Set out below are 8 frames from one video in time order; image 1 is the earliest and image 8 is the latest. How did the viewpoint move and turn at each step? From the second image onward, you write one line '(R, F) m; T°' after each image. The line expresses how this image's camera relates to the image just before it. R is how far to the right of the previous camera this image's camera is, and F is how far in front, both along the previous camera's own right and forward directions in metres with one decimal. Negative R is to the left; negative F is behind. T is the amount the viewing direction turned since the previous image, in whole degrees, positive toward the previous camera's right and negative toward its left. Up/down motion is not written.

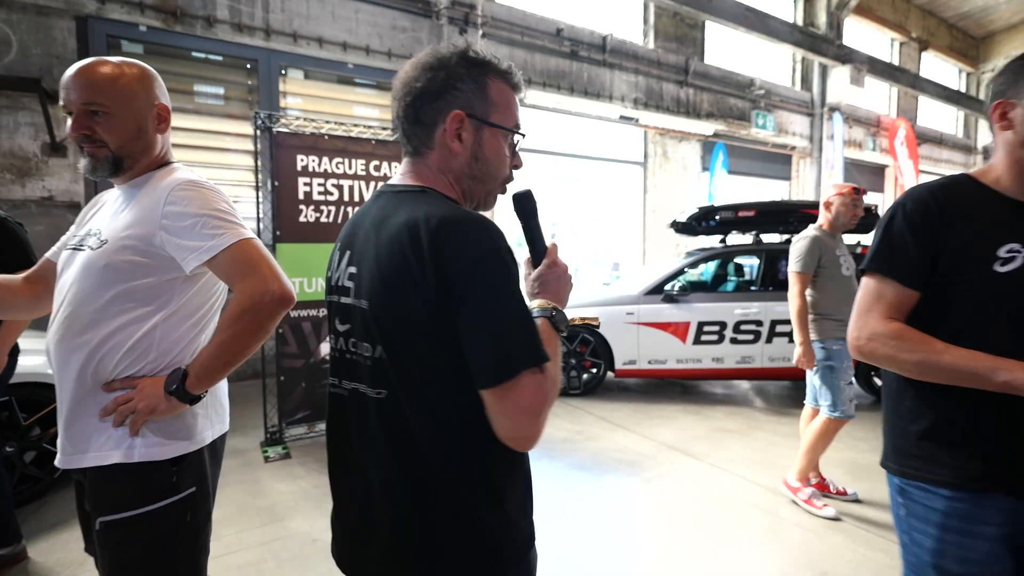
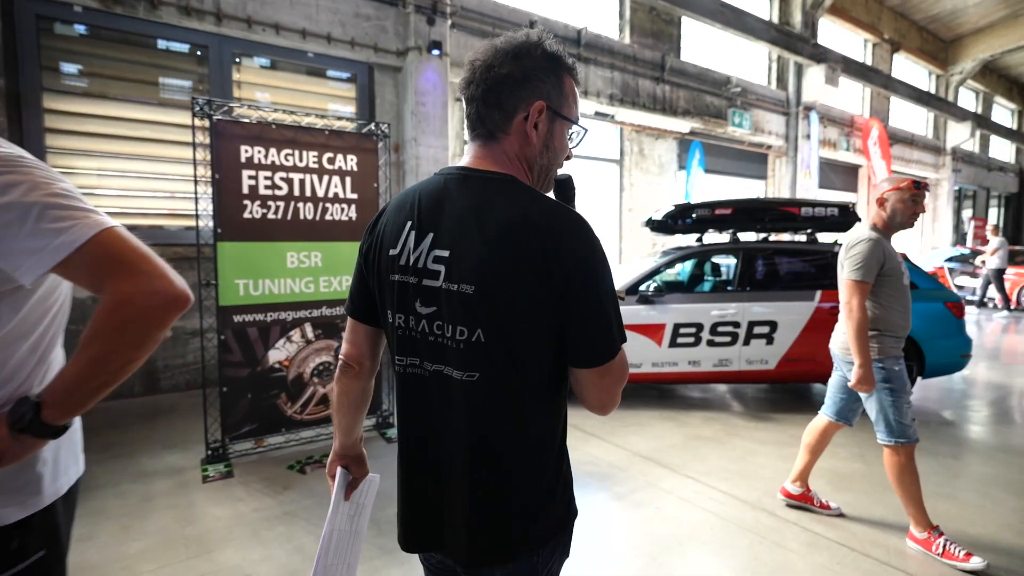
(+0.1, +0.2) m; +2°
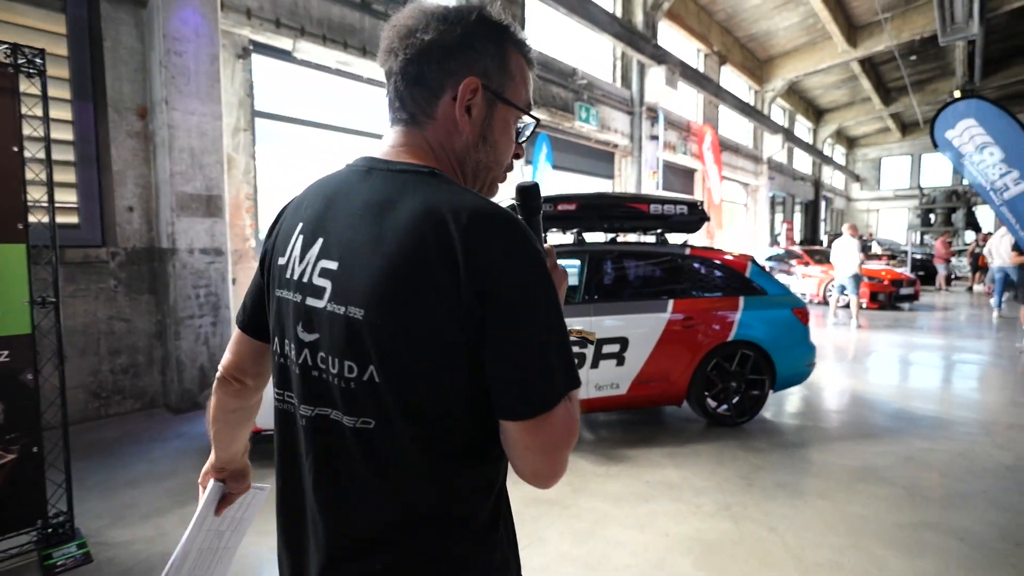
(+0.5, +1.1) m; +15°
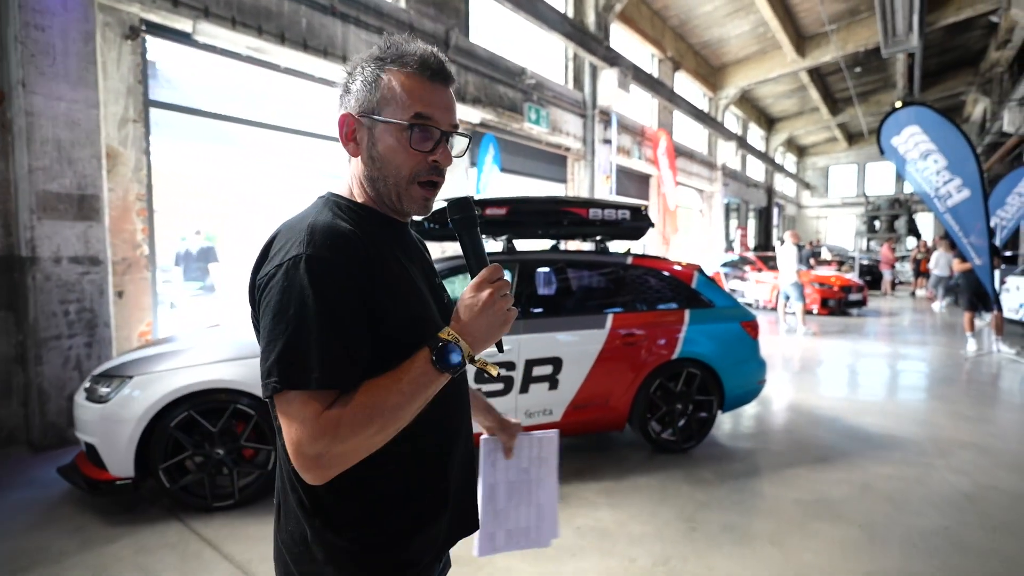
(+0.3, +0.5) m; +4°
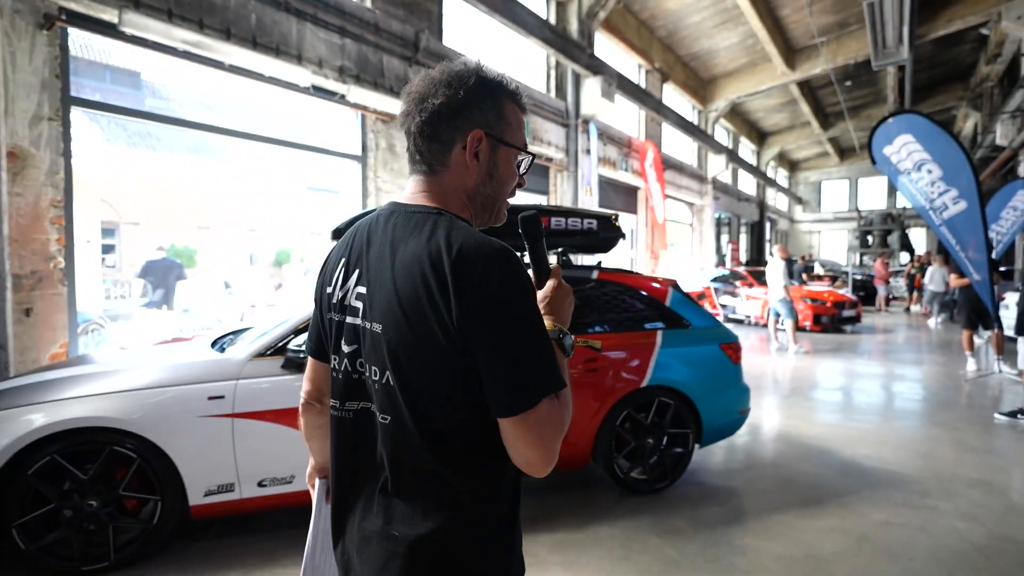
(+0.3, +0.4) m; 0°
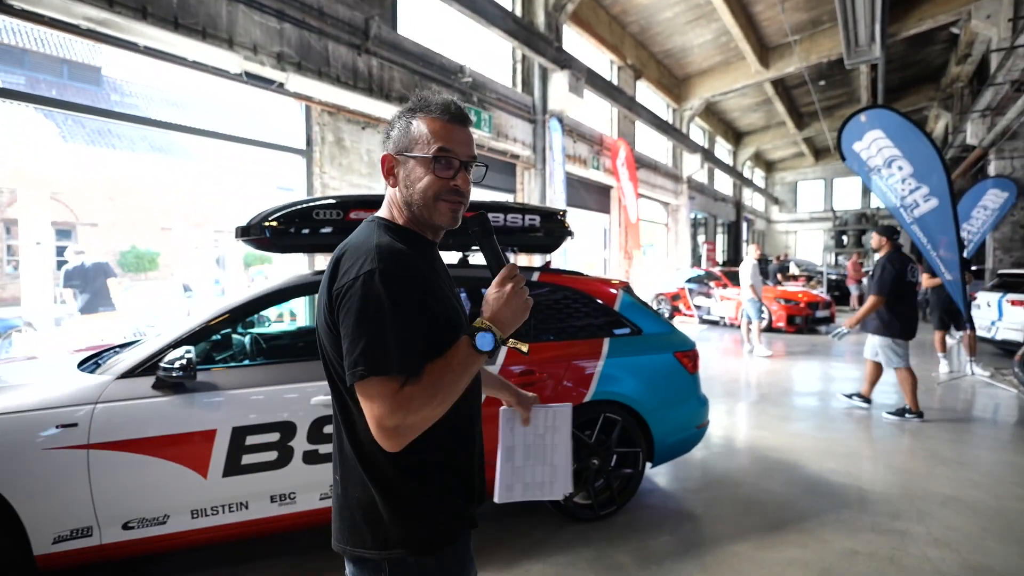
(+0.3, +0.4) m; +2°
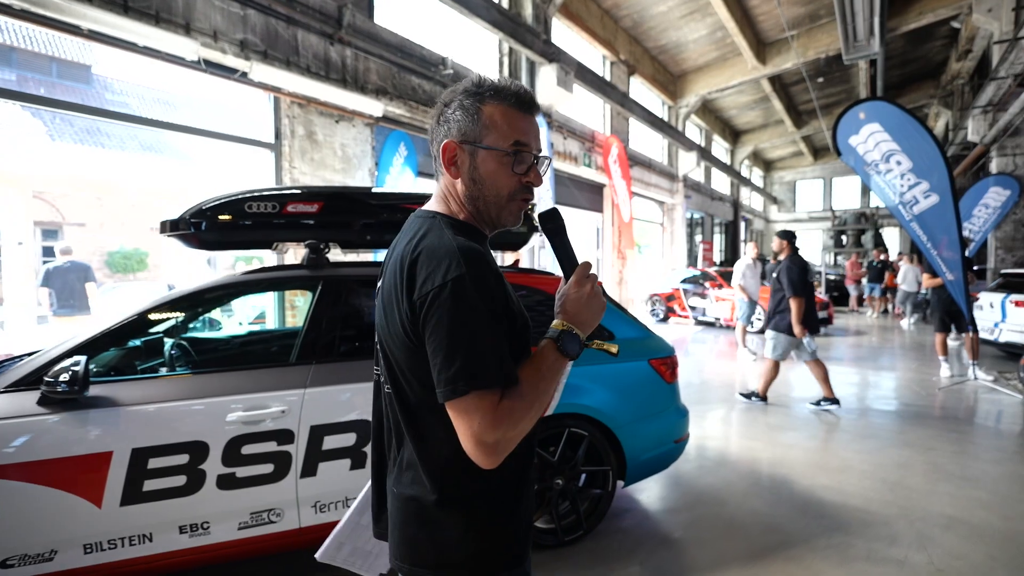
(+0.2, +0.3) m; 0°
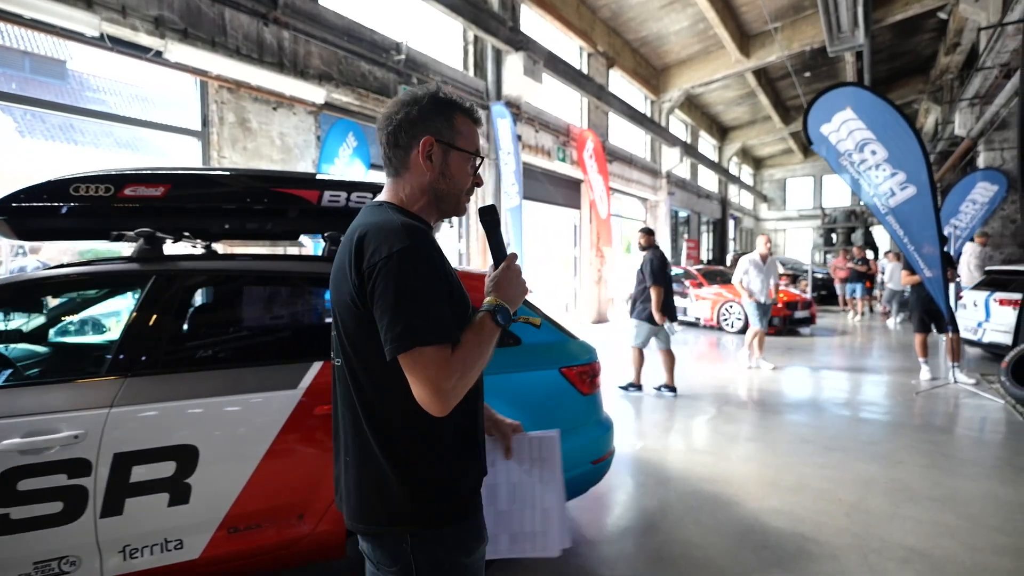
(+0.5, +0.4) m; 0°
